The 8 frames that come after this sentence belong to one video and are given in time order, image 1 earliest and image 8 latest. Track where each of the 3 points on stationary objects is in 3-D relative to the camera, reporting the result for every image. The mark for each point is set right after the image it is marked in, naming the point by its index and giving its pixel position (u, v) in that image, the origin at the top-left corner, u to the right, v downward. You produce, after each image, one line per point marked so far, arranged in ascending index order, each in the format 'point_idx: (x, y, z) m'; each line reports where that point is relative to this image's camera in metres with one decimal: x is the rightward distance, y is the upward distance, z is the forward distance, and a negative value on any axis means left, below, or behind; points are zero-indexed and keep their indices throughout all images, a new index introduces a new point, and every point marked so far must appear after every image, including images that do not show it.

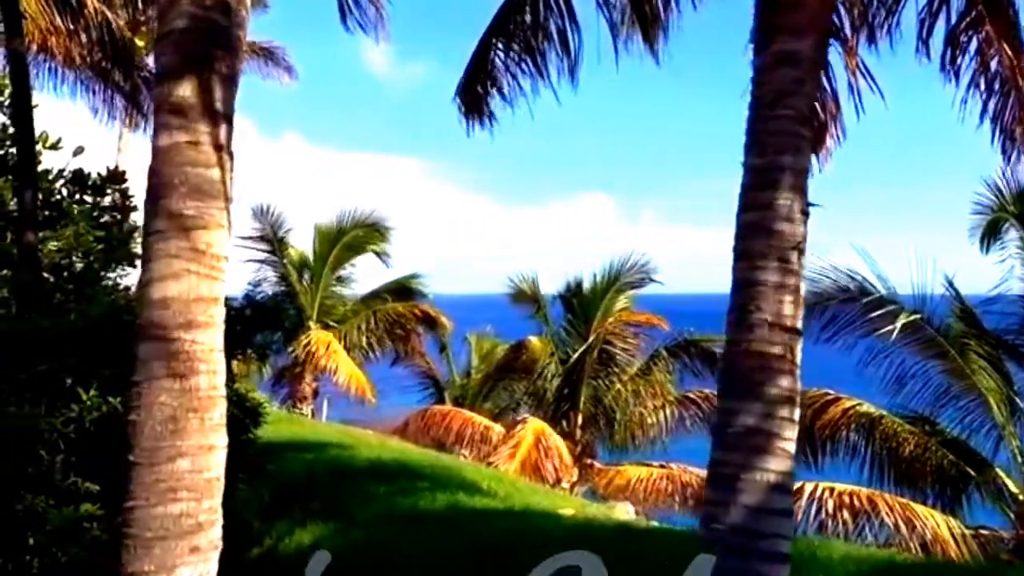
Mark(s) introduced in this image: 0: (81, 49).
0: (-5.4, +3.0, +13.2) m
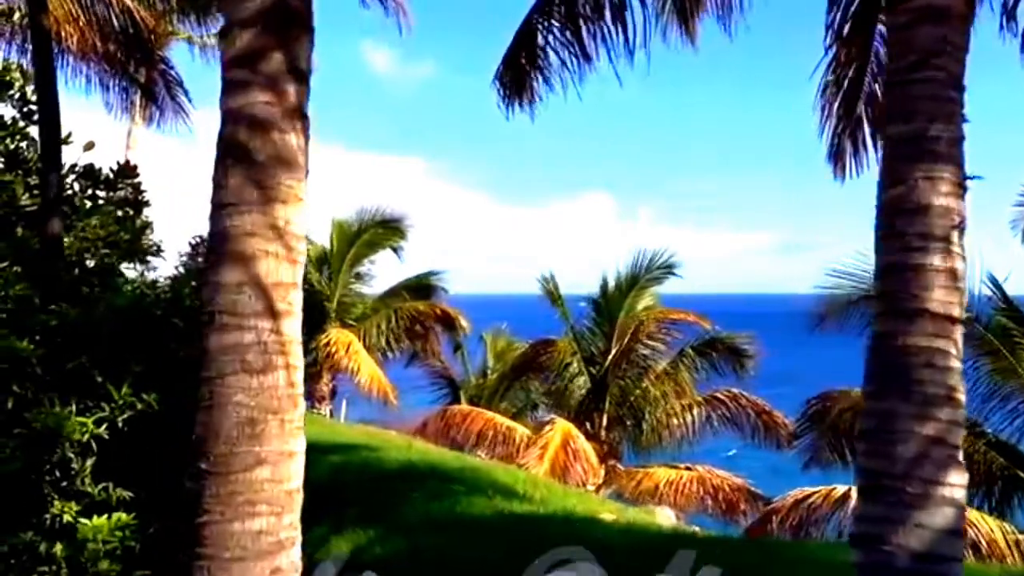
0: (-5.0, +3.0, +12.8) m
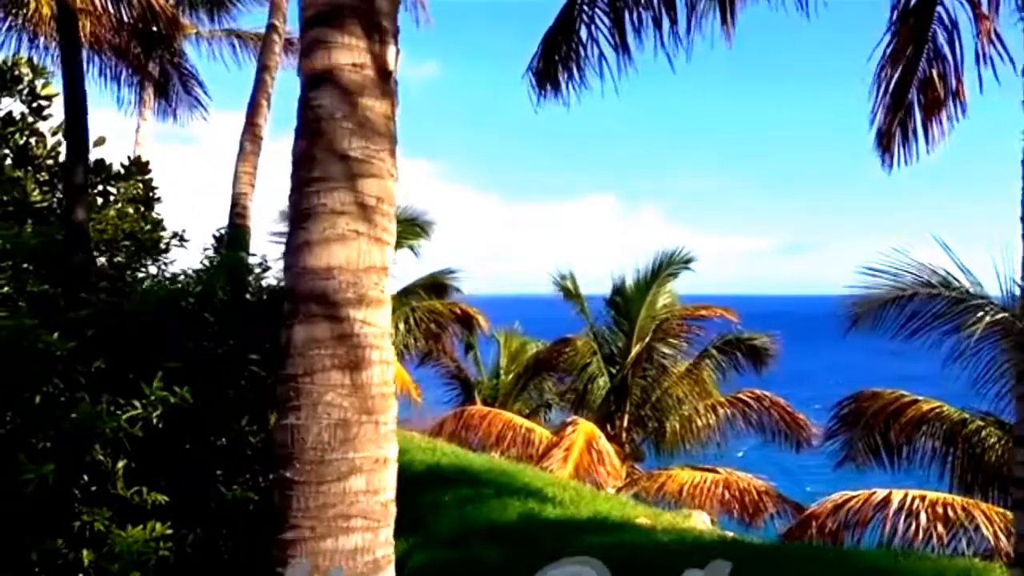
0: (-4.7, +3.1, +12.5) m
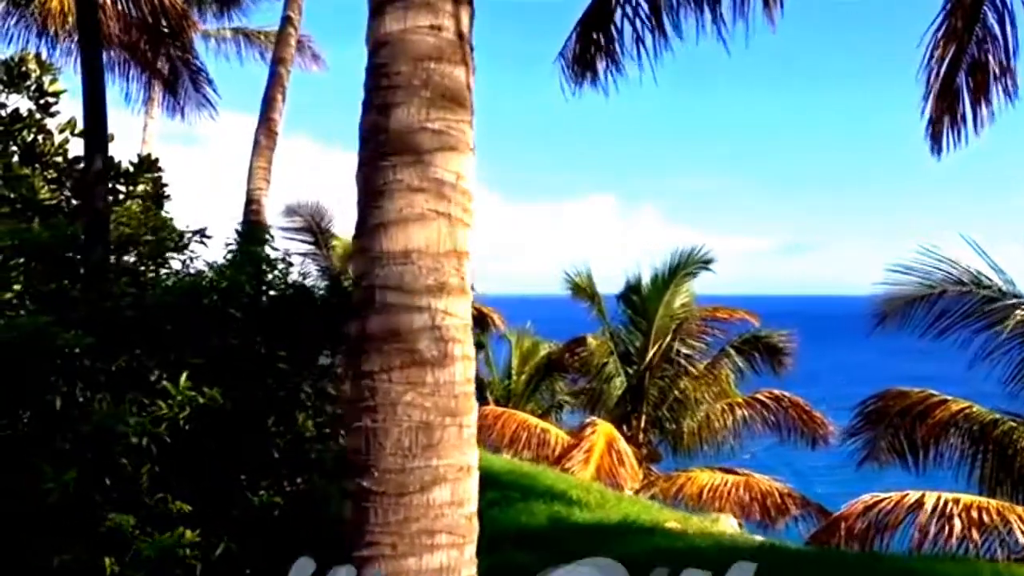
0: (-4.5, +3.1, +12.2) m
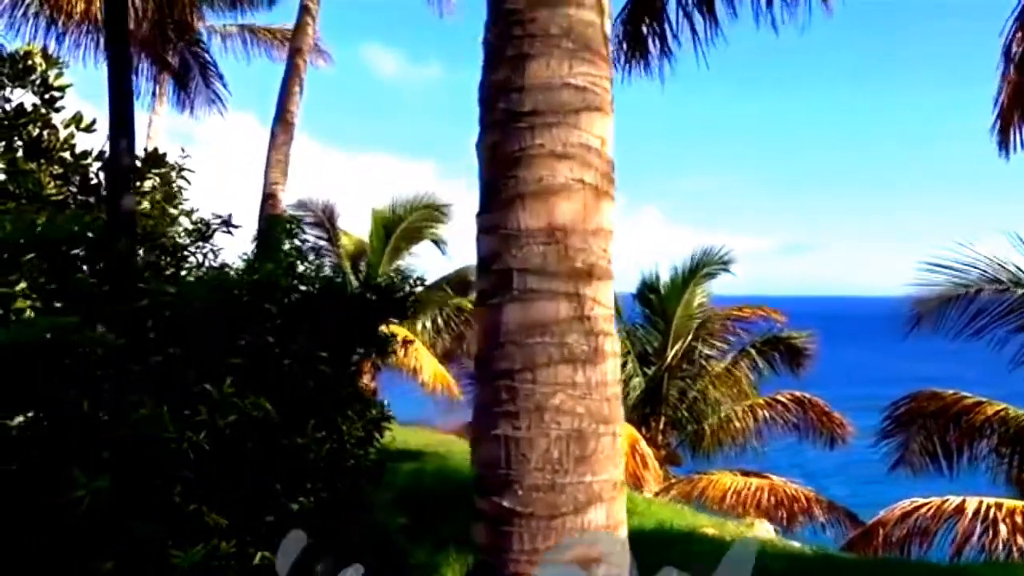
0: (-4.2, +3.1, +11.9) m
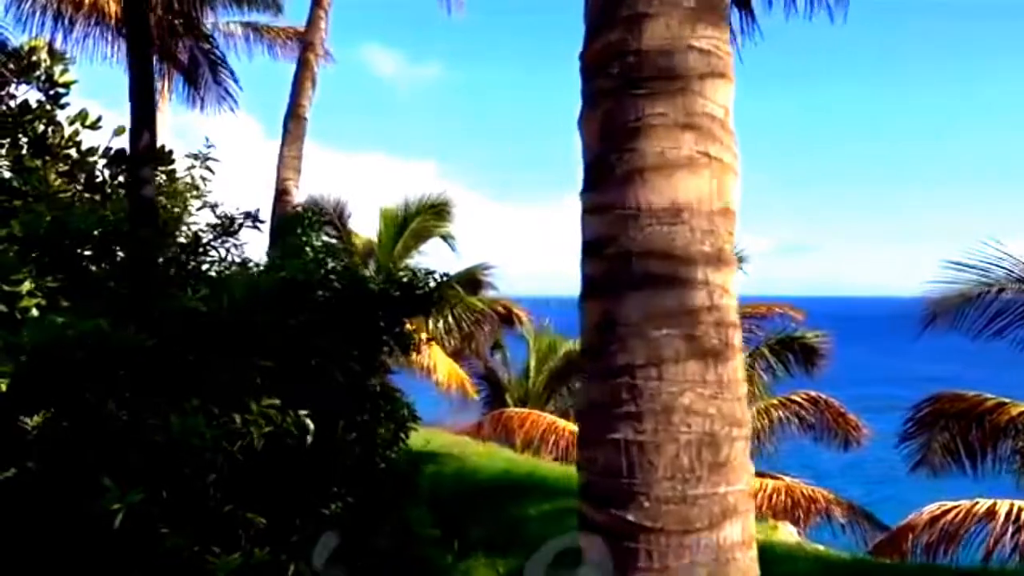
0: (-4.0, +3.1, +11.7) m
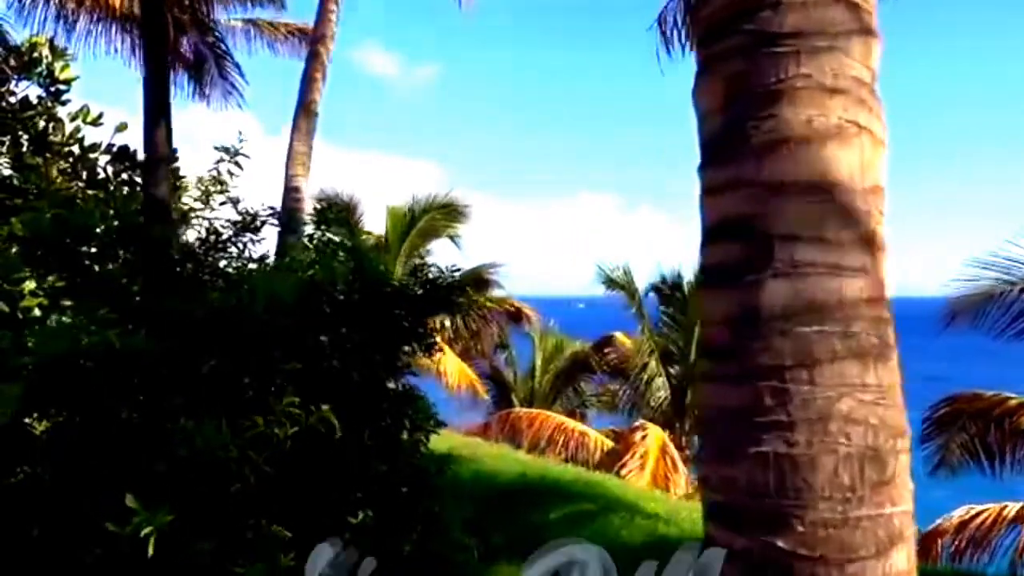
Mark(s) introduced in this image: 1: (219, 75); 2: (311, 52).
0: (-3.9, +3.2, +11.5) m
1: (-4.1, +2.9, +14.6) m
2: (-2.1, +2.5, +11.3) m
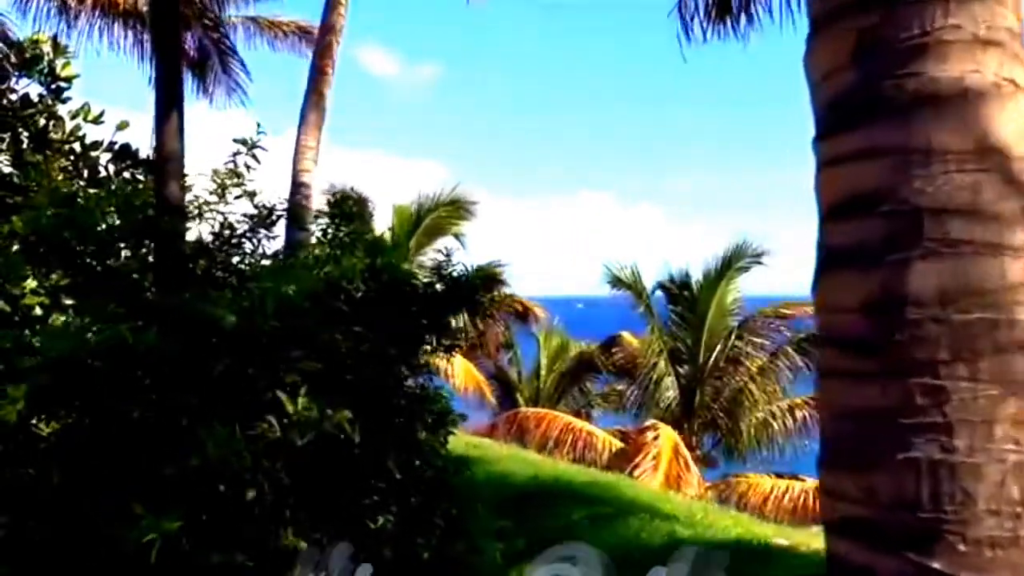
0: (-3.8, +3.2, +11.3) m
1: (-3.9, +2.9, +14.4) m
2: (-2.0, +2.5, +11.1) m
